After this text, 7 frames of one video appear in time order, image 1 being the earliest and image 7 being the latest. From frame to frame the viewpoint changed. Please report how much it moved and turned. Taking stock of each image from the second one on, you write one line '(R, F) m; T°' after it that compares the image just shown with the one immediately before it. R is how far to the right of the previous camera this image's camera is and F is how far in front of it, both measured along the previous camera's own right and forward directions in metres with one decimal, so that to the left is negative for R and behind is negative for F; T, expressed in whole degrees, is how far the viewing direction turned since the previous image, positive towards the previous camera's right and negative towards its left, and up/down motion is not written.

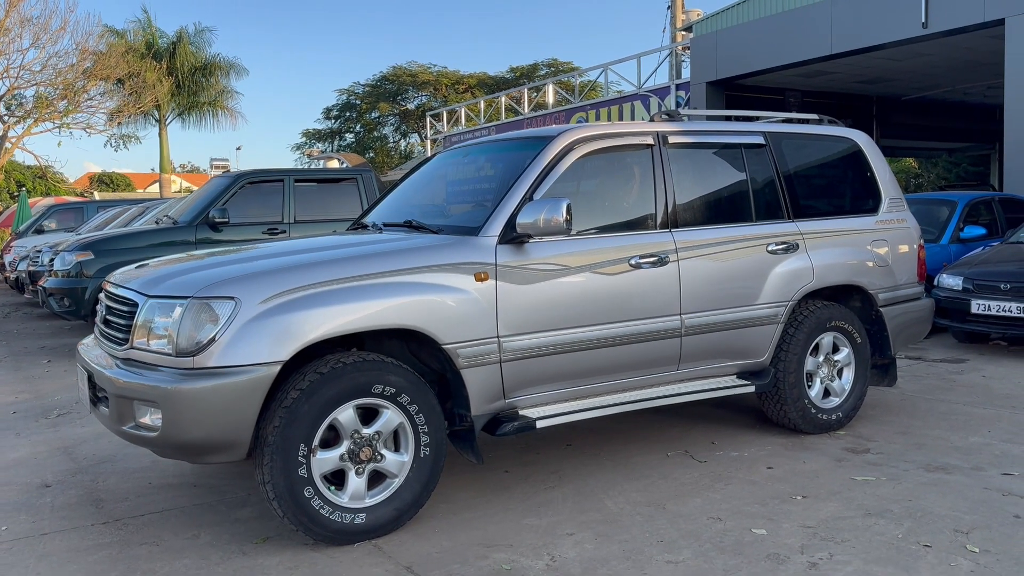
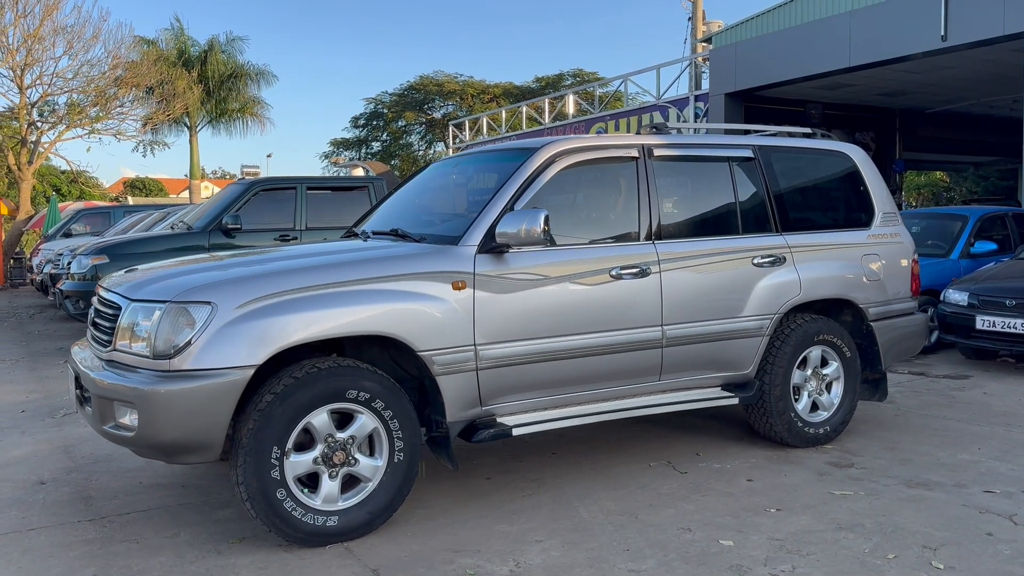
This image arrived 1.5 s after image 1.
(+0.2, -0.1) m; -2°
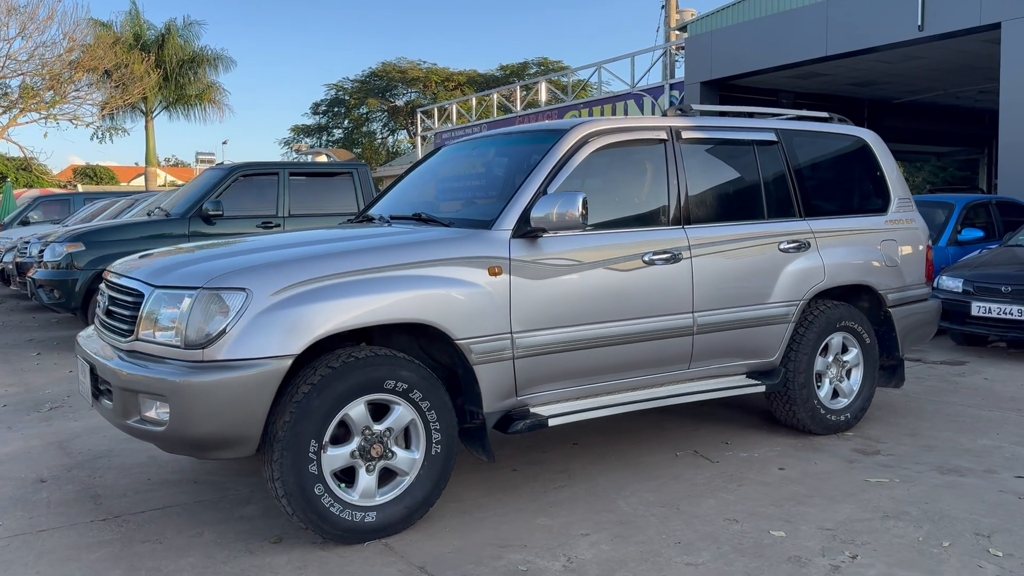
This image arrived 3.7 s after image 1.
(-0.4, +0.2) m; +3°
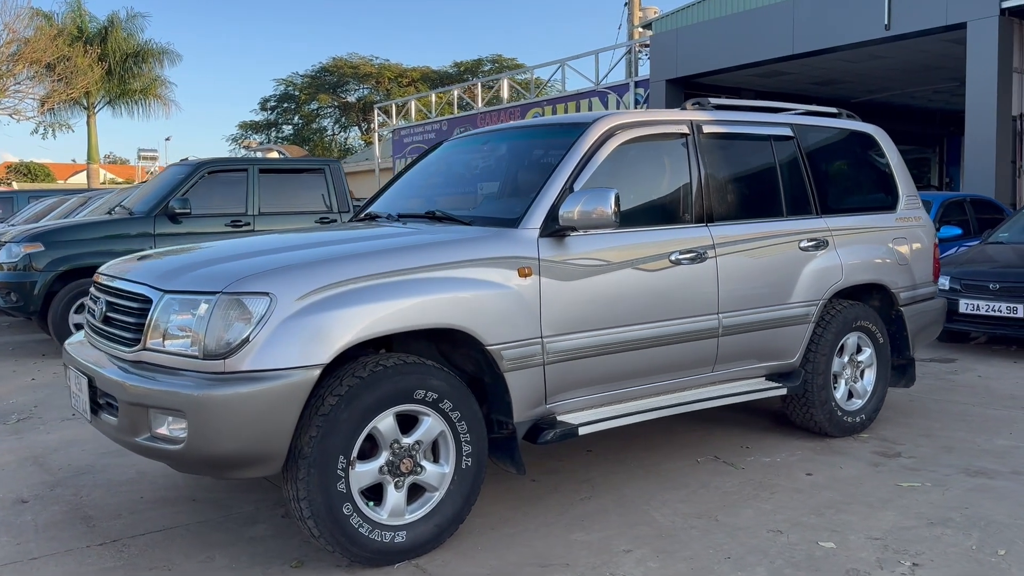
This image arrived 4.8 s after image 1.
(-0.4, +0.2) m; +3°
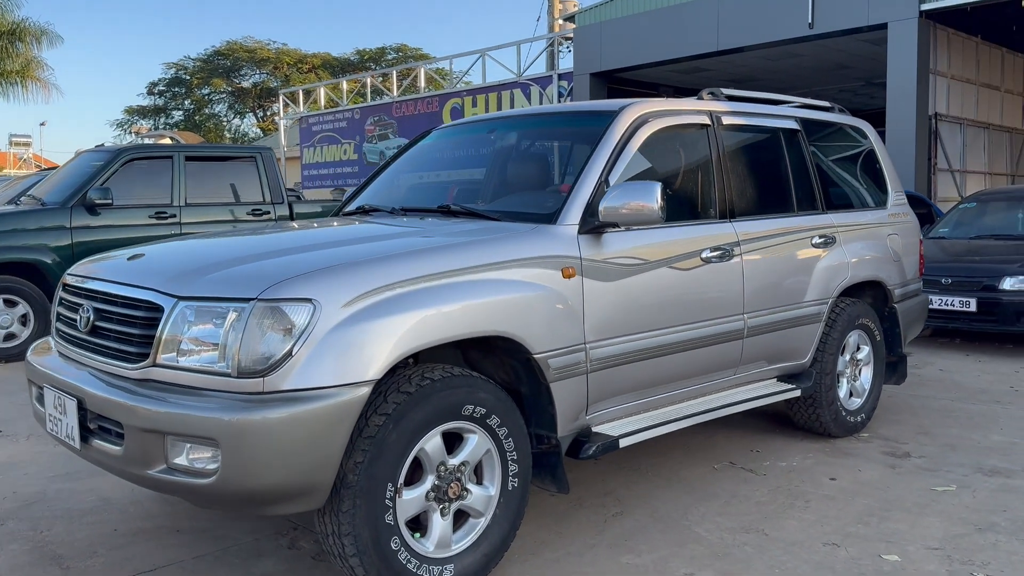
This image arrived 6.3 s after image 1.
(-0.6, +0.4) m; +7°
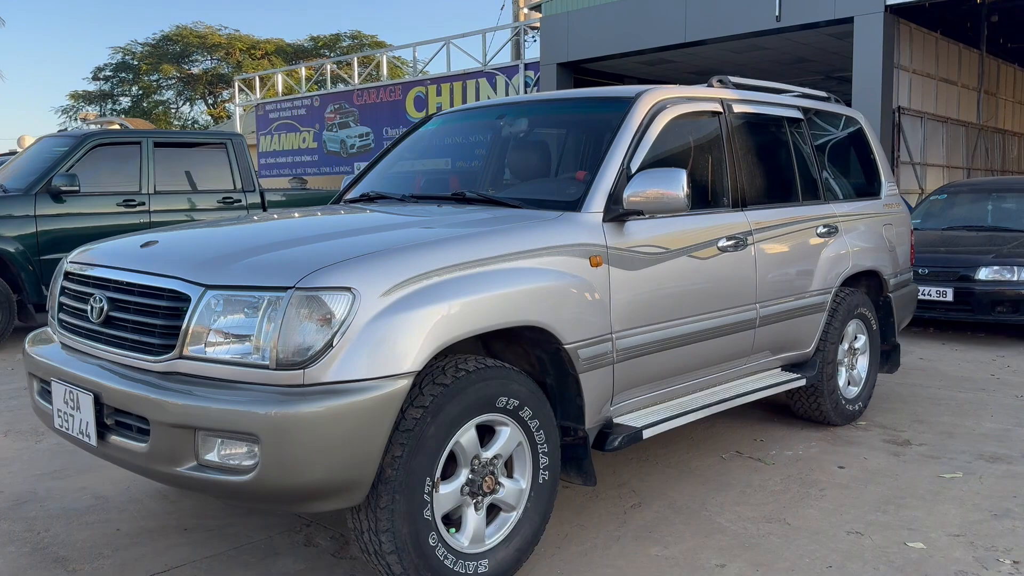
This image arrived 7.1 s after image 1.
(-0.3, +0.1) m; +3°
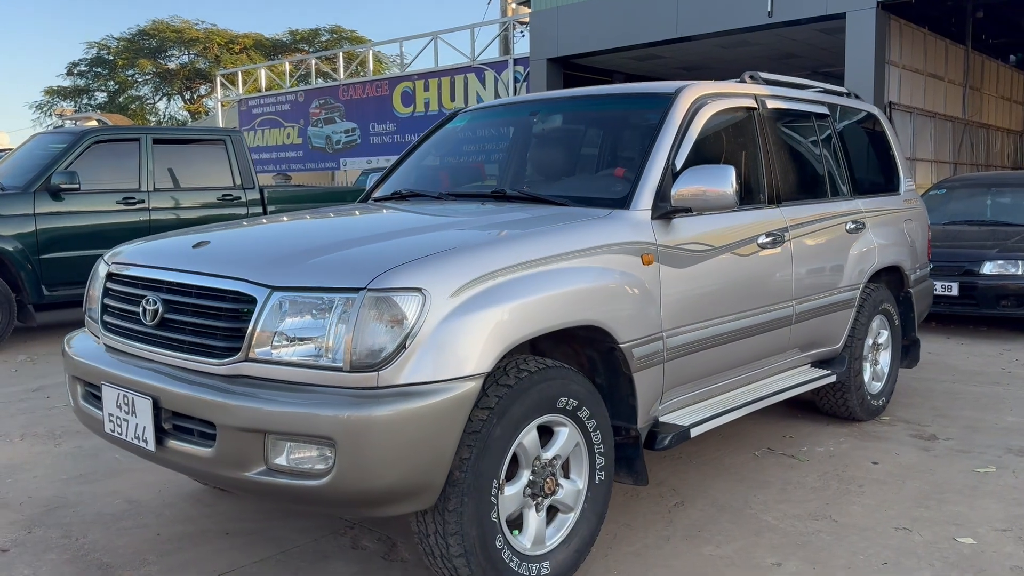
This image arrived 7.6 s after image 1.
(-0.3, 0.0) m; +1°
